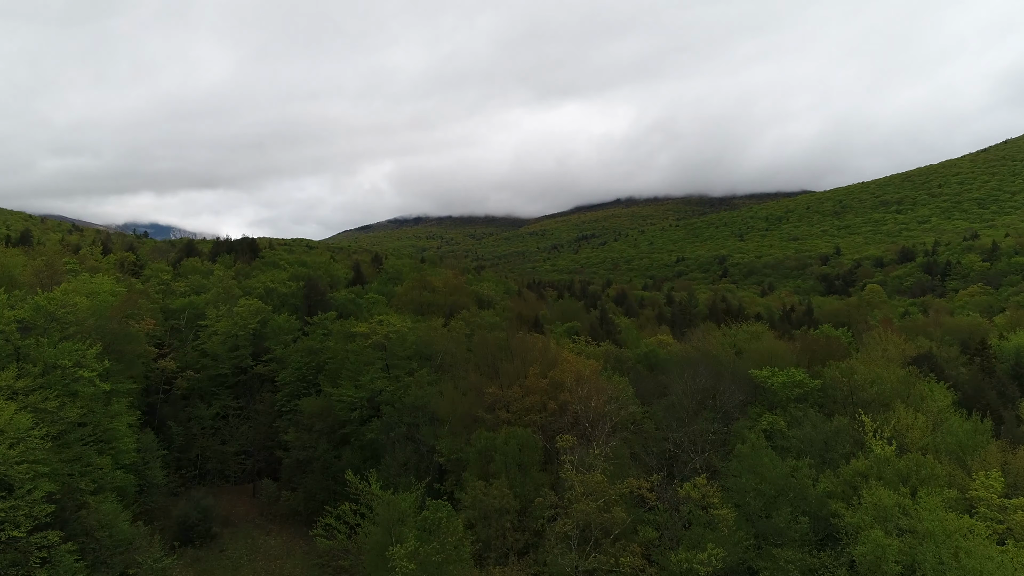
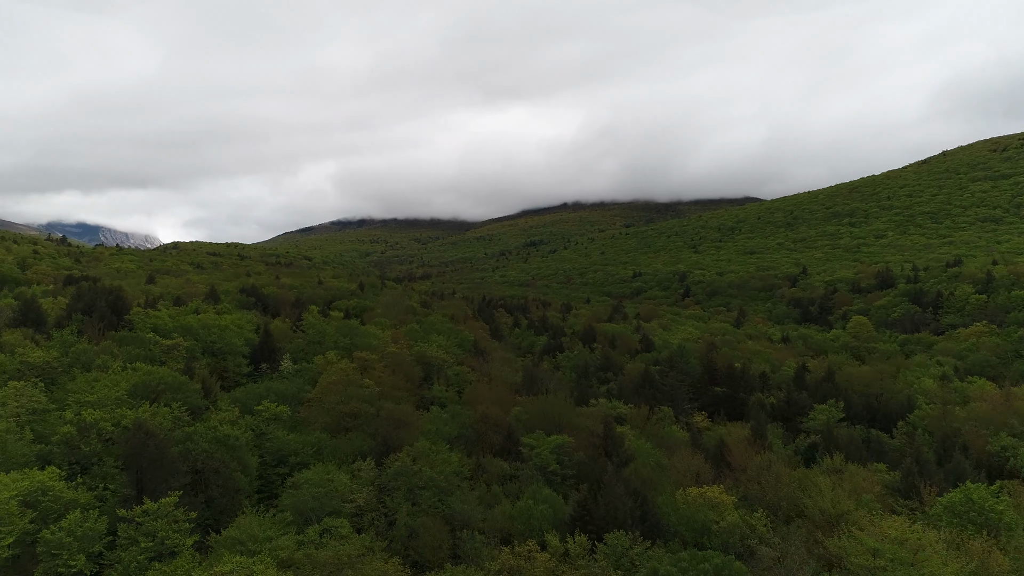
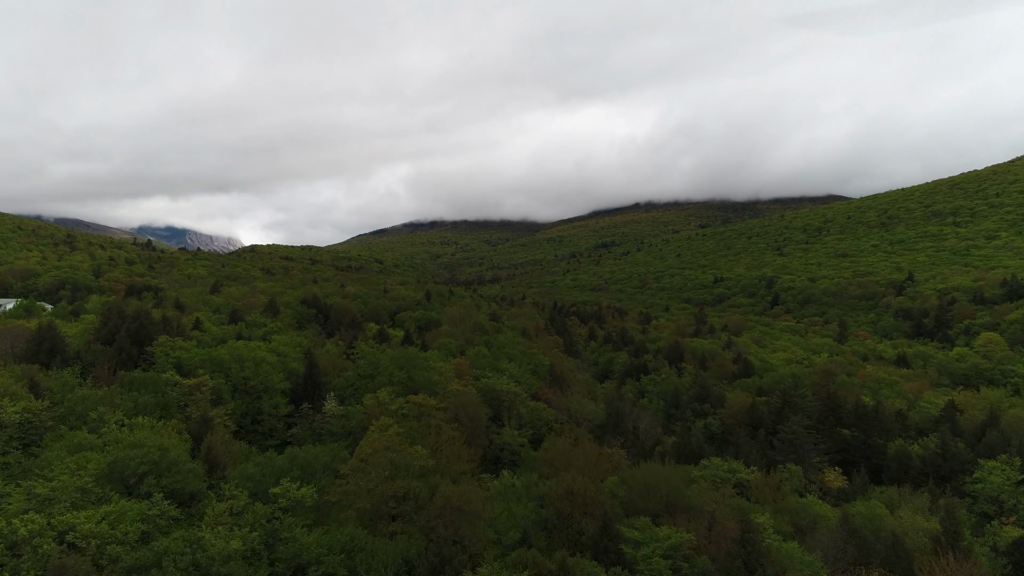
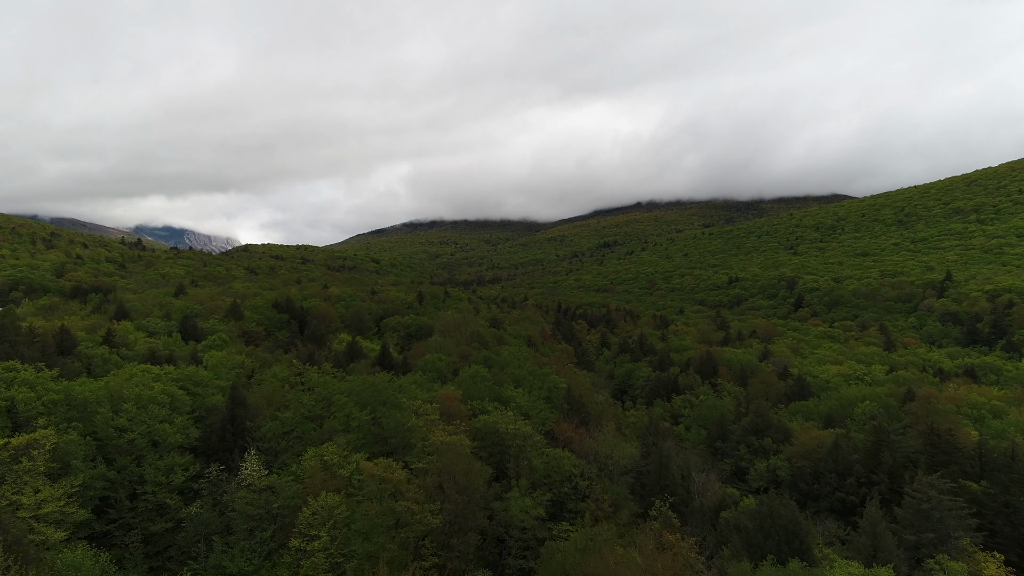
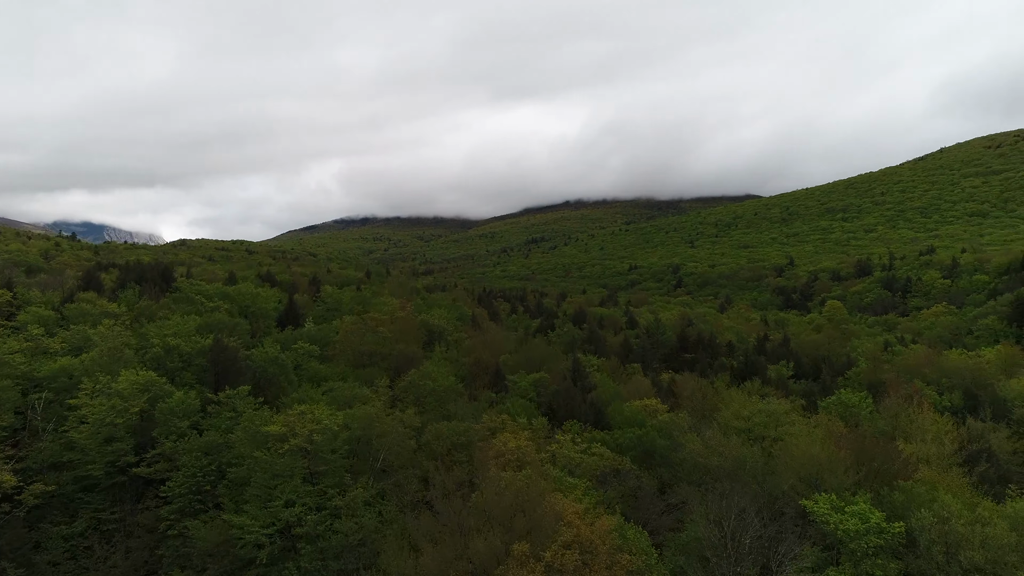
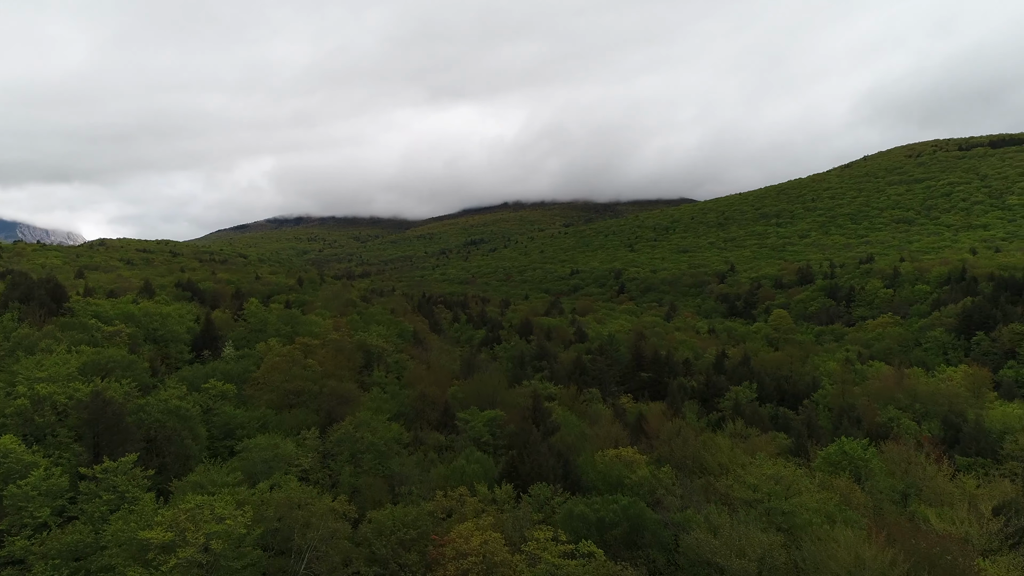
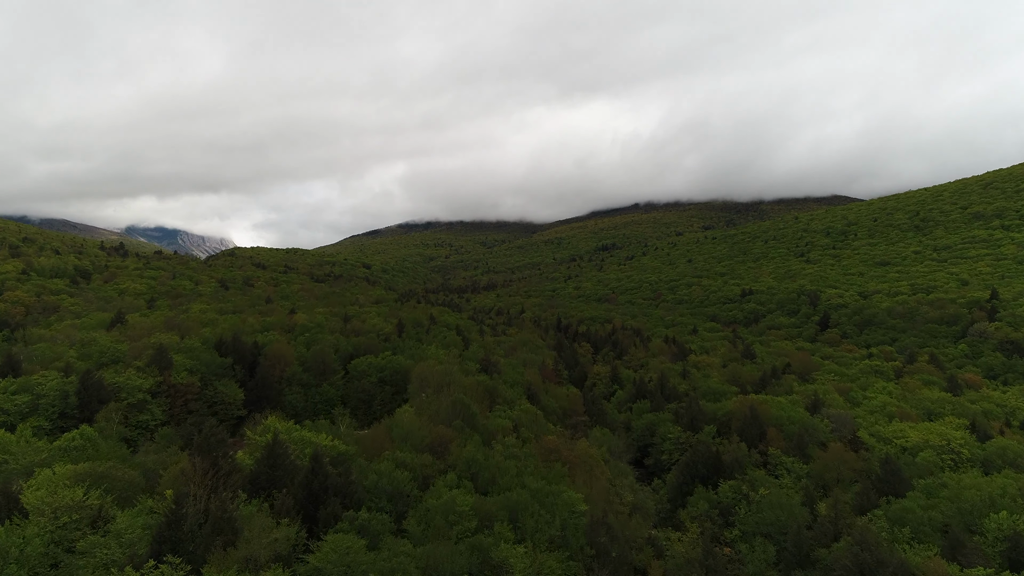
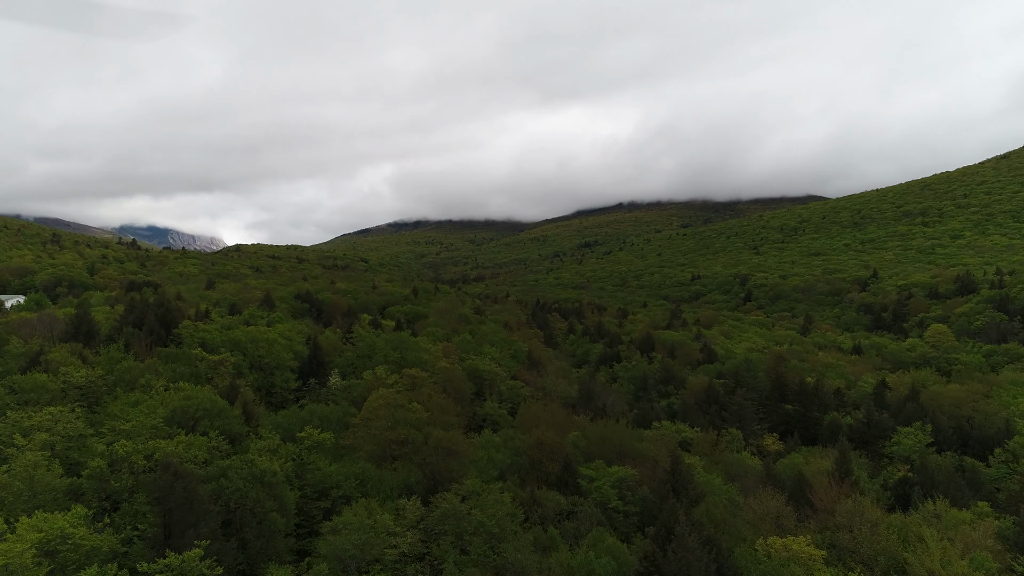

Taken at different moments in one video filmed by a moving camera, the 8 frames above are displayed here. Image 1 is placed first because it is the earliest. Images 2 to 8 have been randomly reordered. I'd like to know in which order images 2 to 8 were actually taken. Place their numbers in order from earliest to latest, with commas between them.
5, 6, 2, 8, 3, 4, 7
